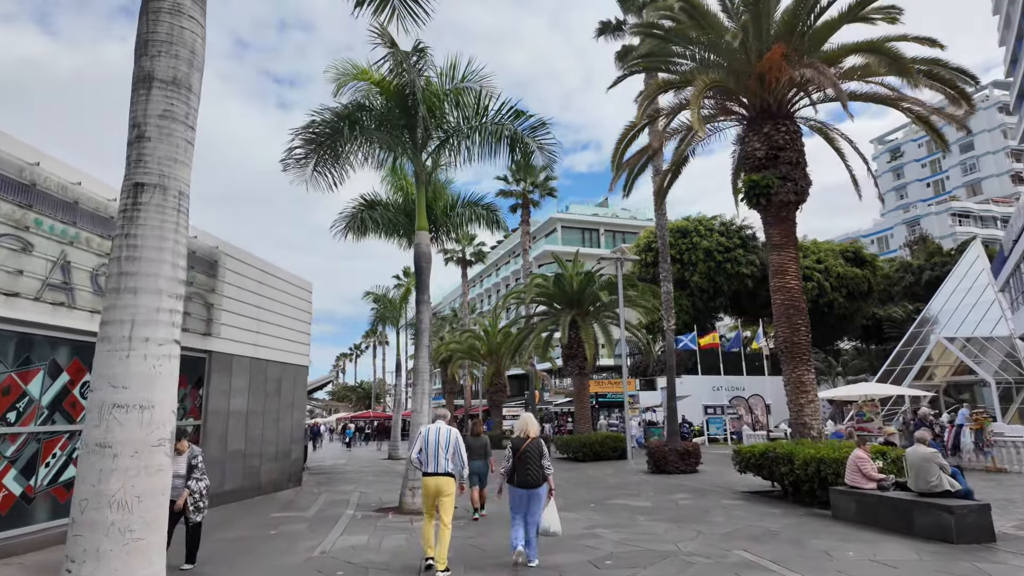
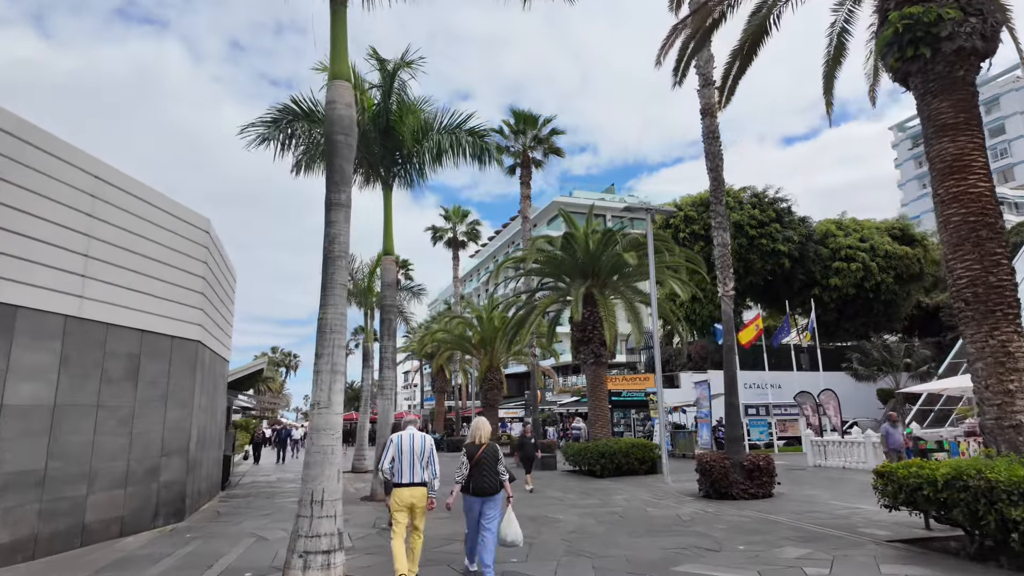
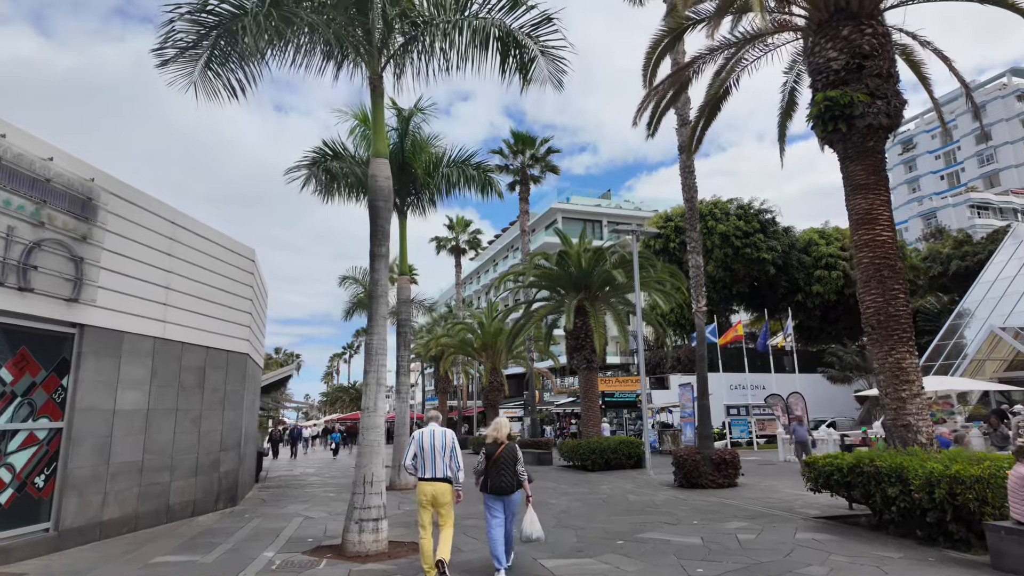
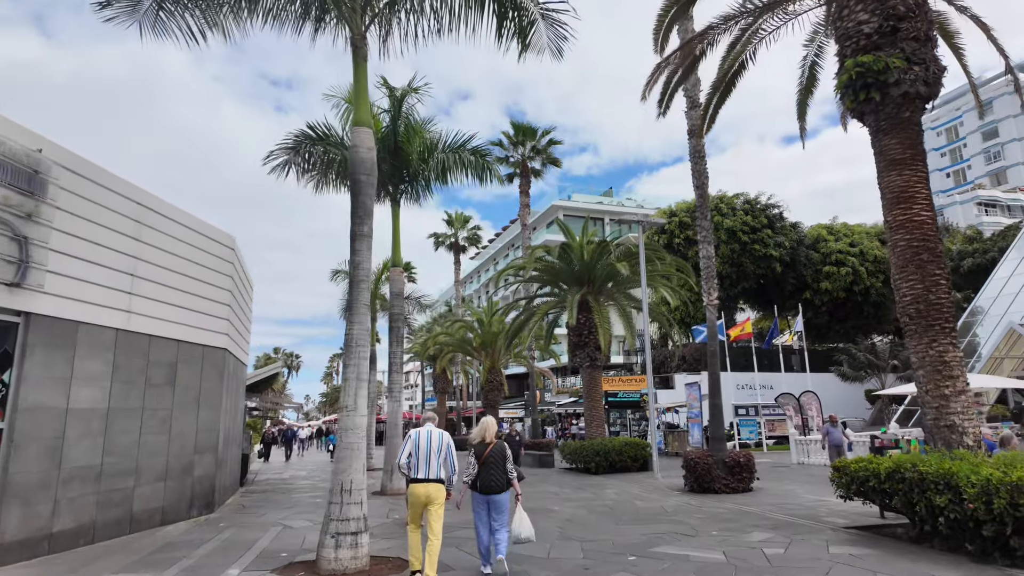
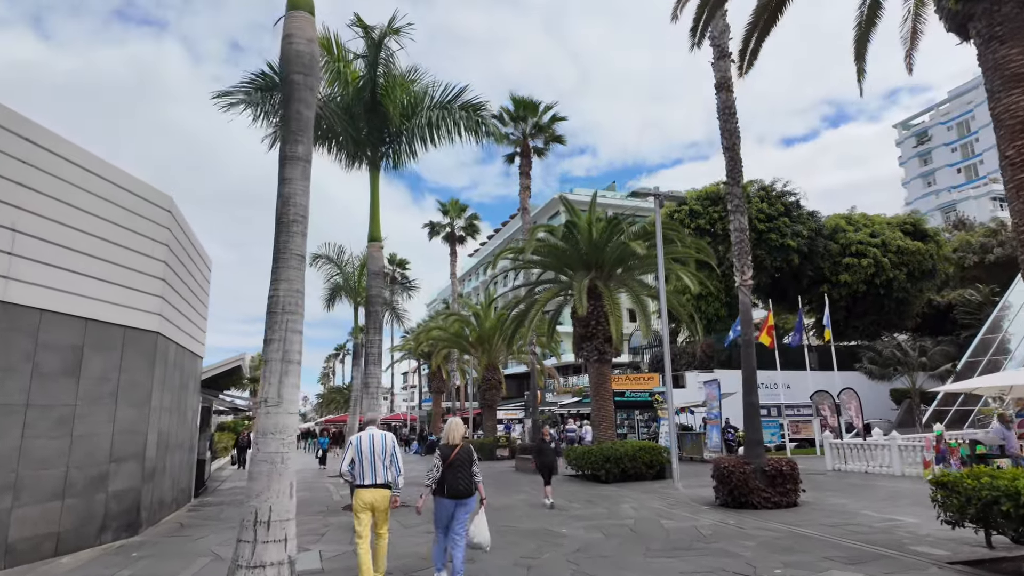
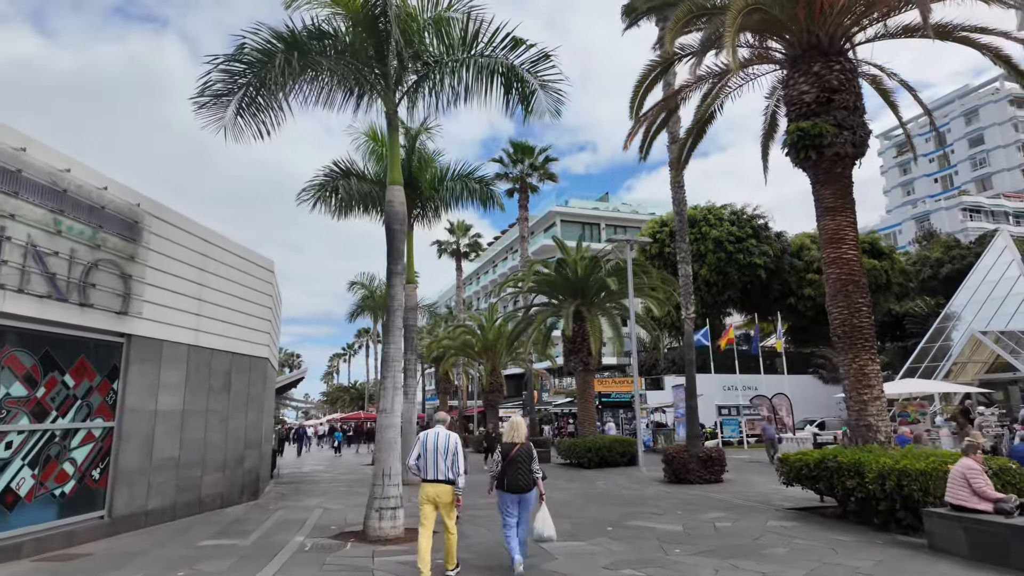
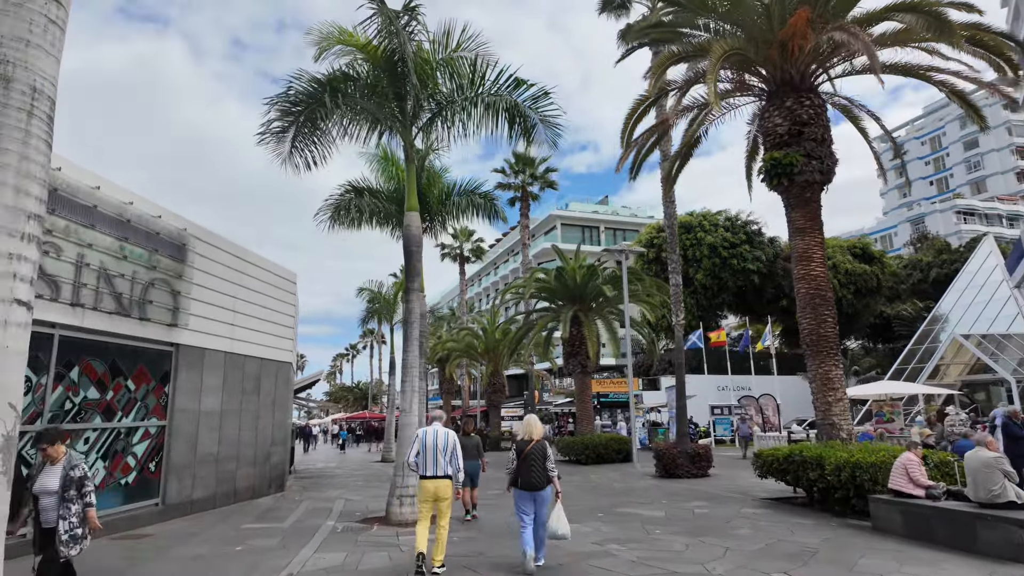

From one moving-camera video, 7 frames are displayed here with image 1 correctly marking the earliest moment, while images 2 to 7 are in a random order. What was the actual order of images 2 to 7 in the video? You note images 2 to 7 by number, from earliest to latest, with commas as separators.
7, 6, 3, 4, 2, 5
